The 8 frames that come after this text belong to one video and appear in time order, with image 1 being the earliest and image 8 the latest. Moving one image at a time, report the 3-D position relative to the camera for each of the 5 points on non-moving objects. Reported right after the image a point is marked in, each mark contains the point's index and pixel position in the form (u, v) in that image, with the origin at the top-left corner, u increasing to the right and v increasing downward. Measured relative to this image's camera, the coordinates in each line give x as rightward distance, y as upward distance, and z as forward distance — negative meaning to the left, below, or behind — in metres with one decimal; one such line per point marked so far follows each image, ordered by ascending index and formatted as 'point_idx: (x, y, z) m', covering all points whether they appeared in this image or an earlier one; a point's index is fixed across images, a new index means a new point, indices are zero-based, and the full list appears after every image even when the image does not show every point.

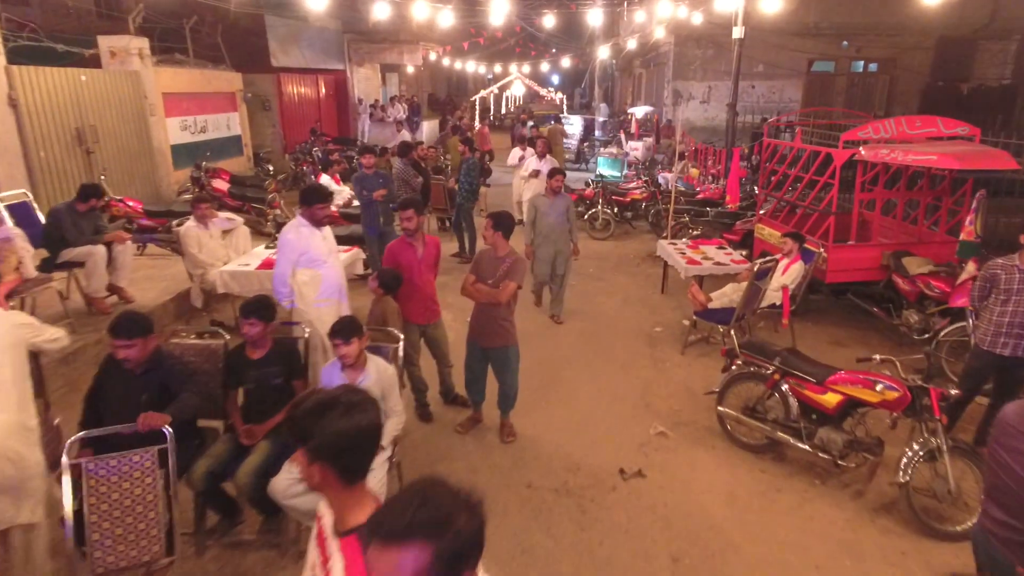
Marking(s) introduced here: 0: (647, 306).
0: (+1.7, -0.3, +8.1) m
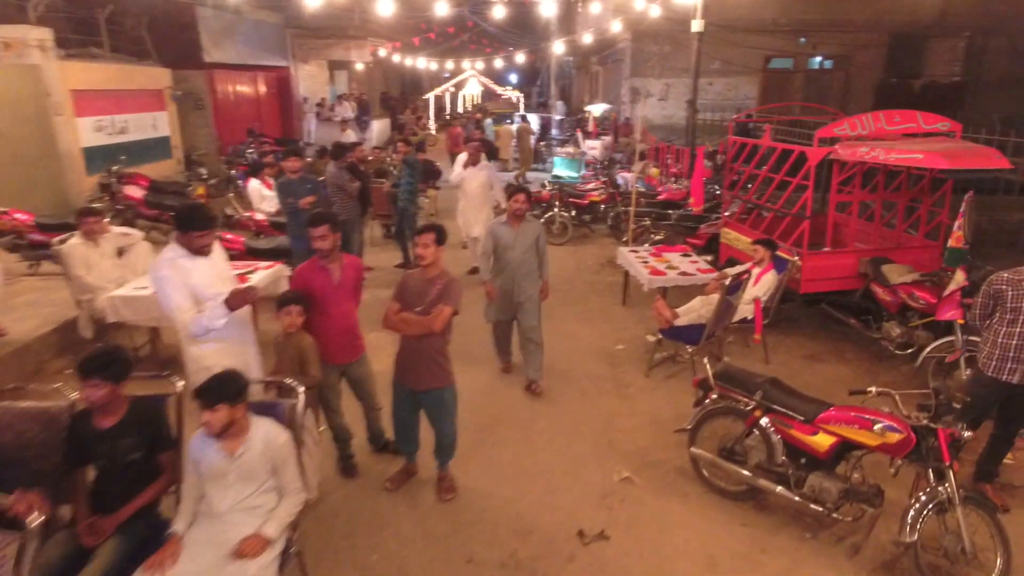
0: (+1.1, -0.4, +7.4) m
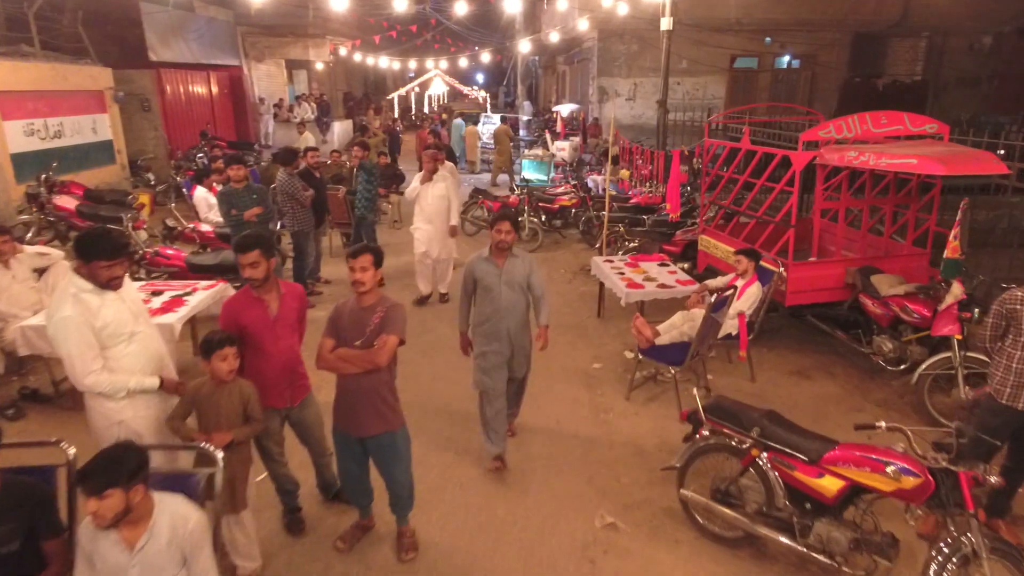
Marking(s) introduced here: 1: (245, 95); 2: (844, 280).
0: (+0.8, -0.6, +7.0) m
1: (-8.2, +5.9, +19.2) m
2: (+3.1, +0.1, +5.9) m
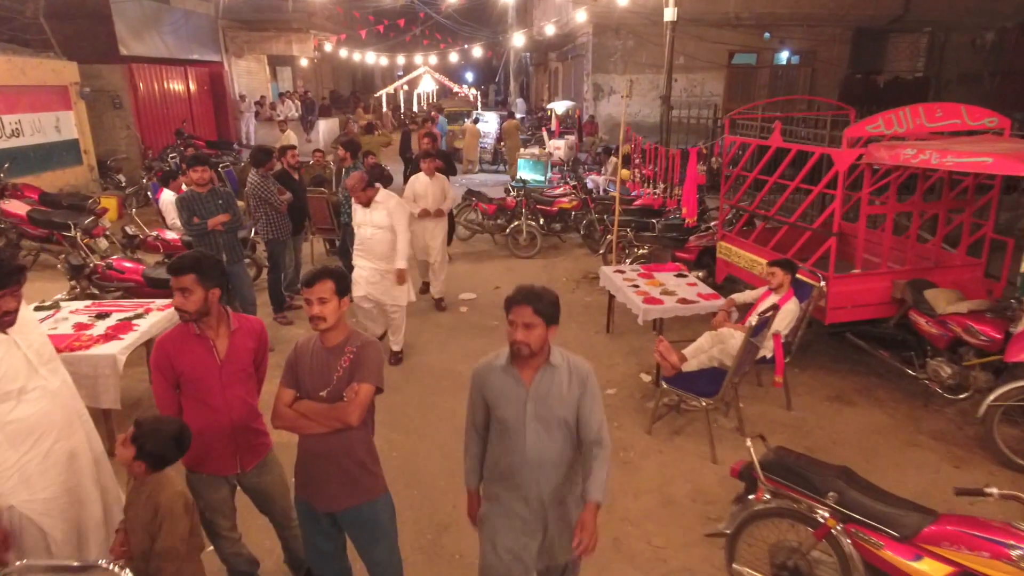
0: (+0.8, -0.7, +6.2) m
1: (-8.4, +5.7, +18.4) m
2: (+3.2, -0.1, +5.2) m
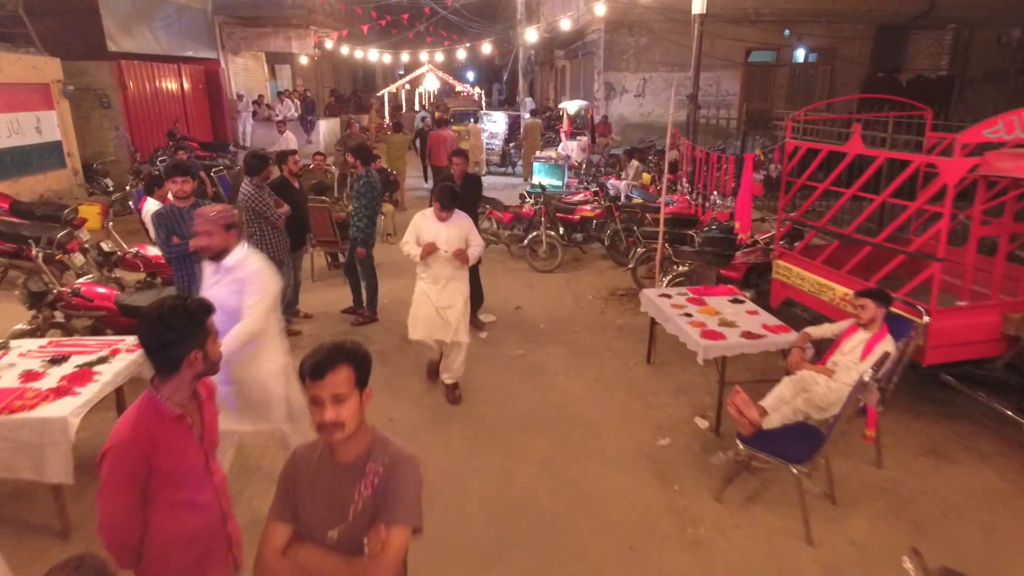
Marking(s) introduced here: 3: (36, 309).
0: (+1.0, -0.9, +5.4) m
1: (-8.1, +5.5, +17.5) m
2: (+3.4, -0.3, +4.4) m
3: (-3.9, -0.2, +5.1) m
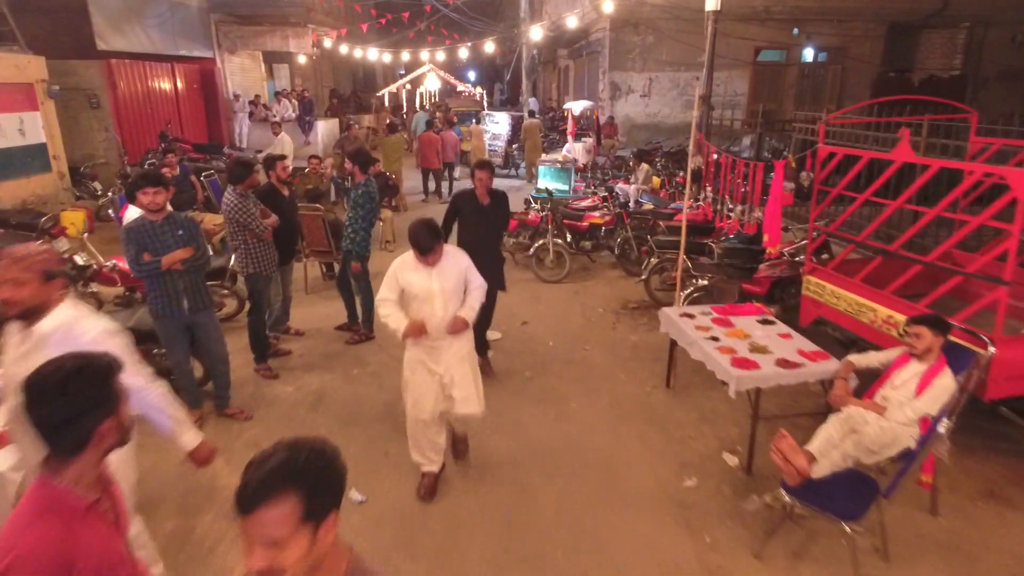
0: (+1.1, -1.1, +4.9) m
1: (-8.1, +5.4, +17.1) m
2: (+3.5, -0.5, +3.9) m
3: (-3.8, -0.3, +4.6) m
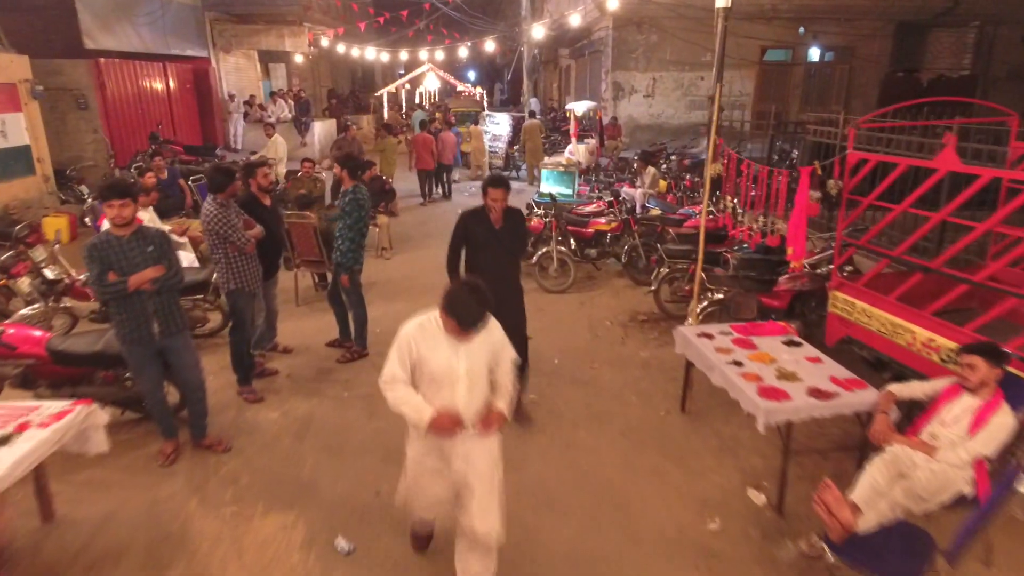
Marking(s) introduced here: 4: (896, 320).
0: (+1.1, -1.2, +4.5) m
1: (-8.0, +5.2, +16.7) m
2: (+3.5, -0.6, +3.5) m
3: (-3.8, -0.5, +4.2) m
4: (+2.7, -0.2, +4.5) m
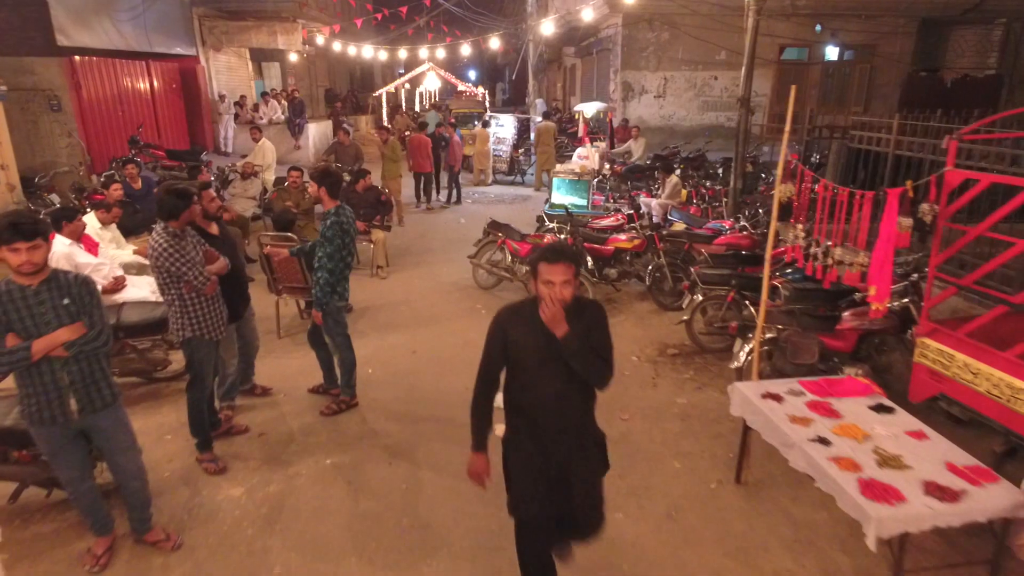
0: (+1.3, -1.5, +3.6) m
1: (-7.9, +4.9, +15.7) m
2: (+3.6, -0.9, +2.6) m
3: (-3.6, -0.8, +3.3) m
4: (+2.8, -0.5, +3.5) m
